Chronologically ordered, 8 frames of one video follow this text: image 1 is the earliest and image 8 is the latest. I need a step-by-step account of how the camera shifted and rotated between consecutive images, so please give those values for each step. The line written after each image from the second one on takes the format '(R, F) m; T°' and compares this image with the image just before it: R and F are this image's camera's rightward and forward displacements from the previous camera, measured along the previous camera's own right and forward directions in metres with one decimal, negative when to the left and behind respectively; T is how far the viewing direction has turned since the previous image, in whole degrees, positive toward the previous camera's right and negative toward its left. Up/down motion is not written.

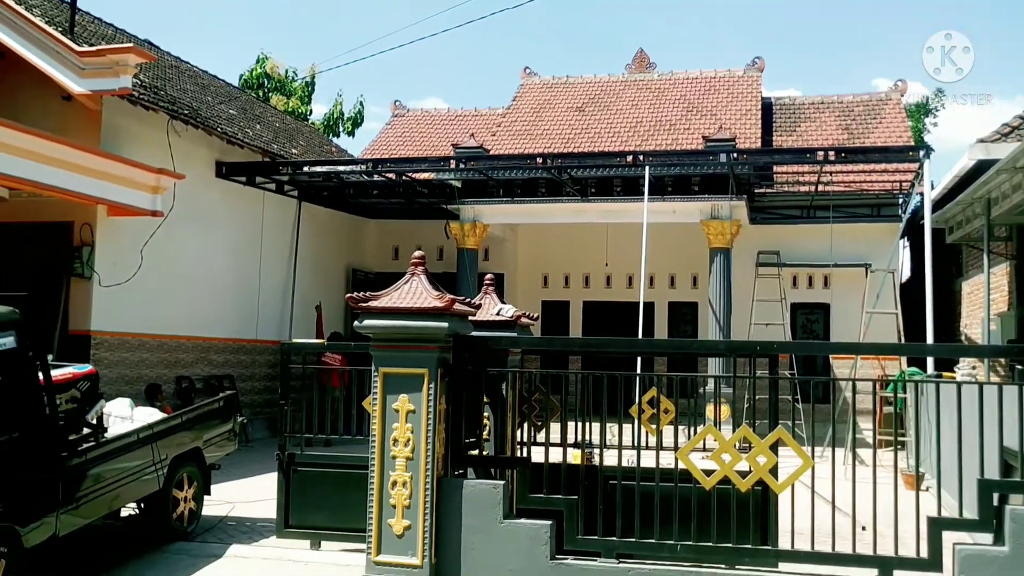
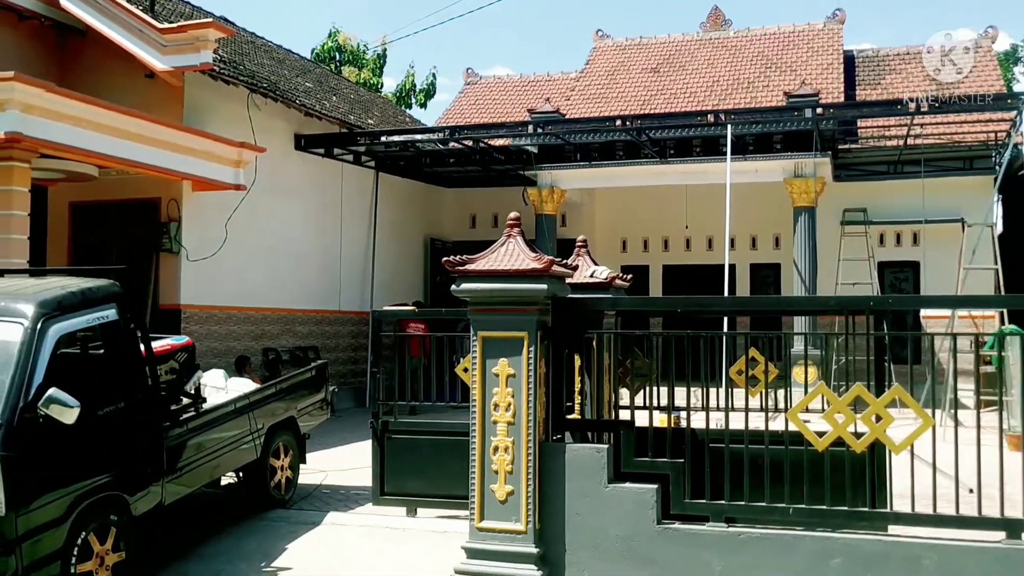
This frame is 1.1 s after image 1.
(-0.1, +0.1) m; -4°
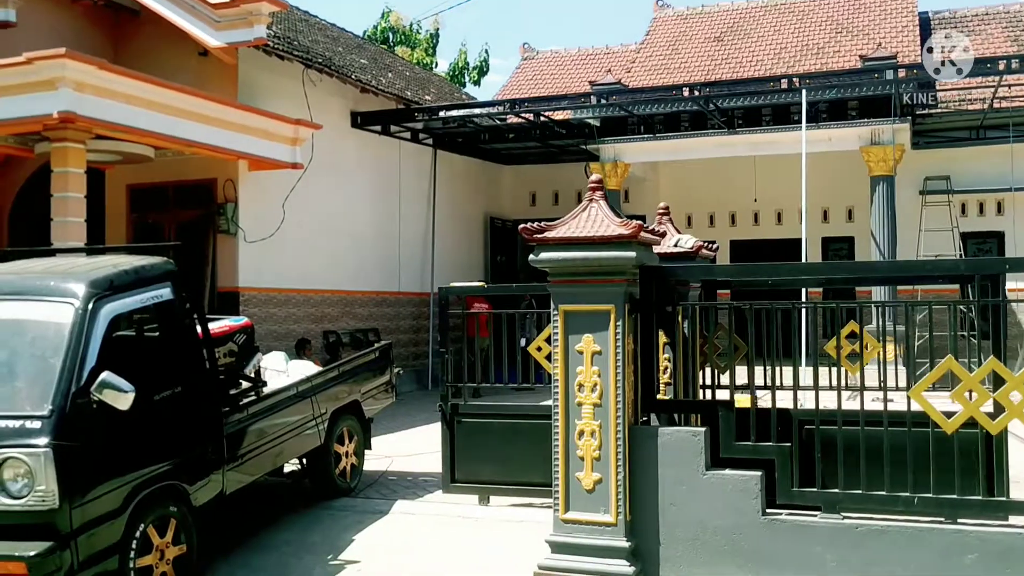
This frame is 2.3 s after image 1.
(-0.1, +0.4) m; -3°
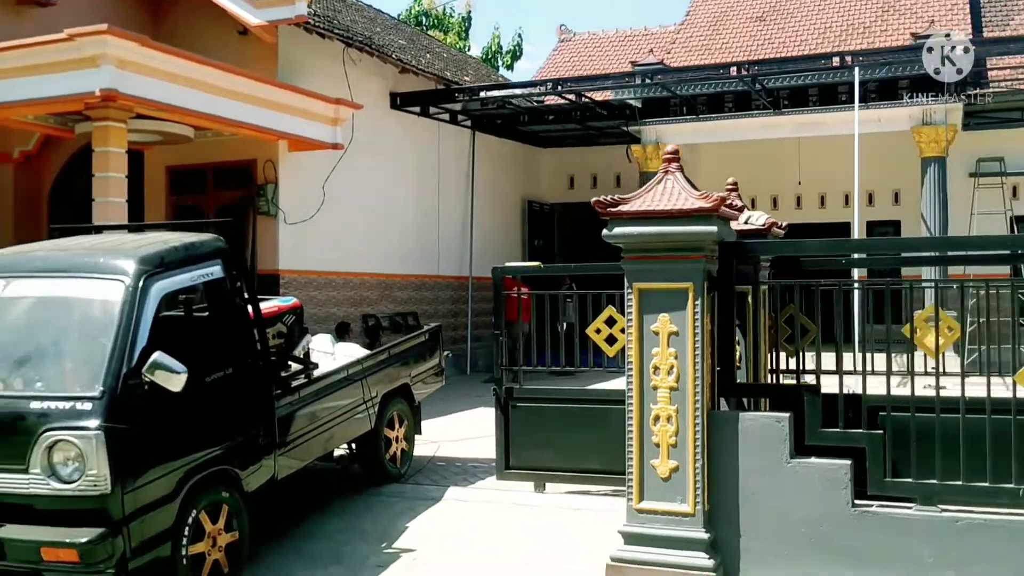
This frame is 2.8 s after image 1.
(-0.2, +0.2) m; -2°
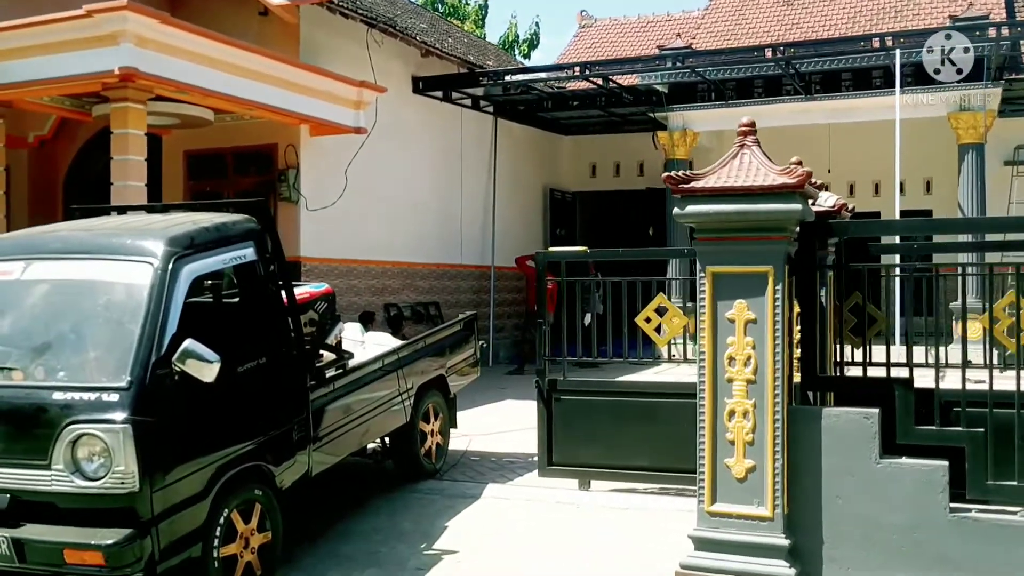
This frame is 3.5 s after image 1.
(-0.2, +0.3) m; -1°
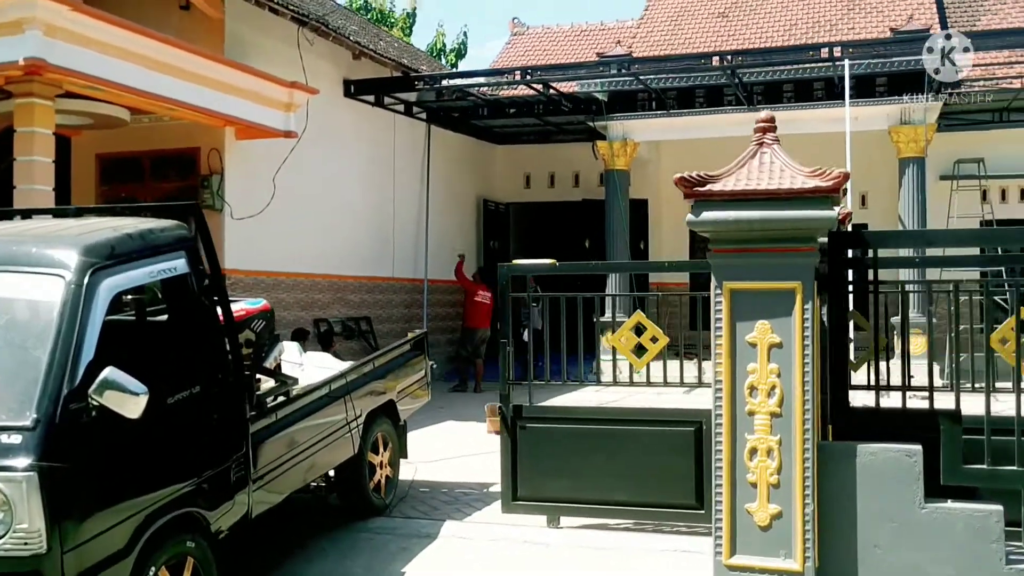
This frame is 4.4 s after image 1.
(-0.2, +0.5) m; +4°
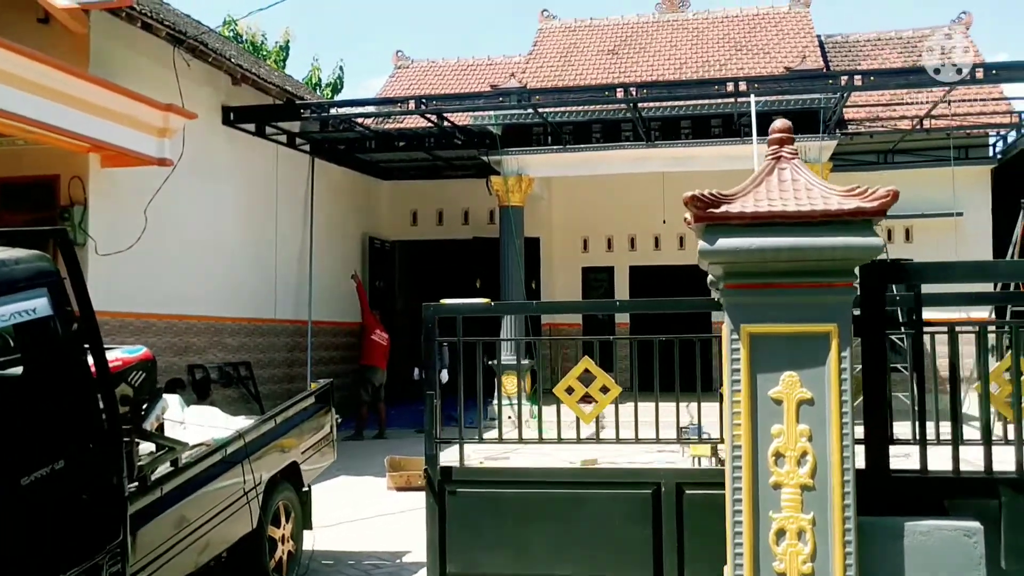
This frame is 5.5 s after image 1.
(-0.2, +0.6) m; +7°
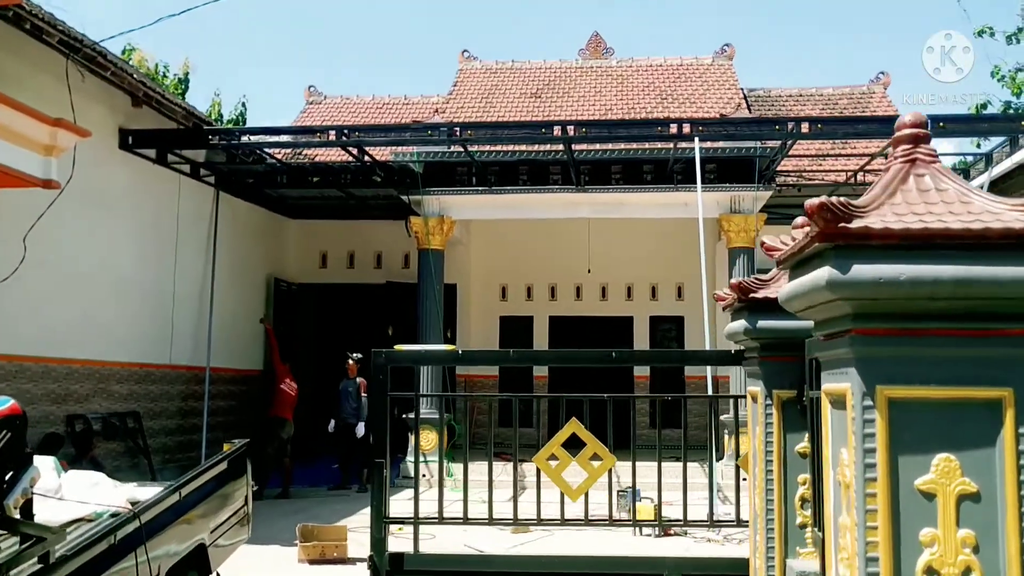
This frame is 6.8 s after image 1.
(-0.2, +0.8) m; +6°
